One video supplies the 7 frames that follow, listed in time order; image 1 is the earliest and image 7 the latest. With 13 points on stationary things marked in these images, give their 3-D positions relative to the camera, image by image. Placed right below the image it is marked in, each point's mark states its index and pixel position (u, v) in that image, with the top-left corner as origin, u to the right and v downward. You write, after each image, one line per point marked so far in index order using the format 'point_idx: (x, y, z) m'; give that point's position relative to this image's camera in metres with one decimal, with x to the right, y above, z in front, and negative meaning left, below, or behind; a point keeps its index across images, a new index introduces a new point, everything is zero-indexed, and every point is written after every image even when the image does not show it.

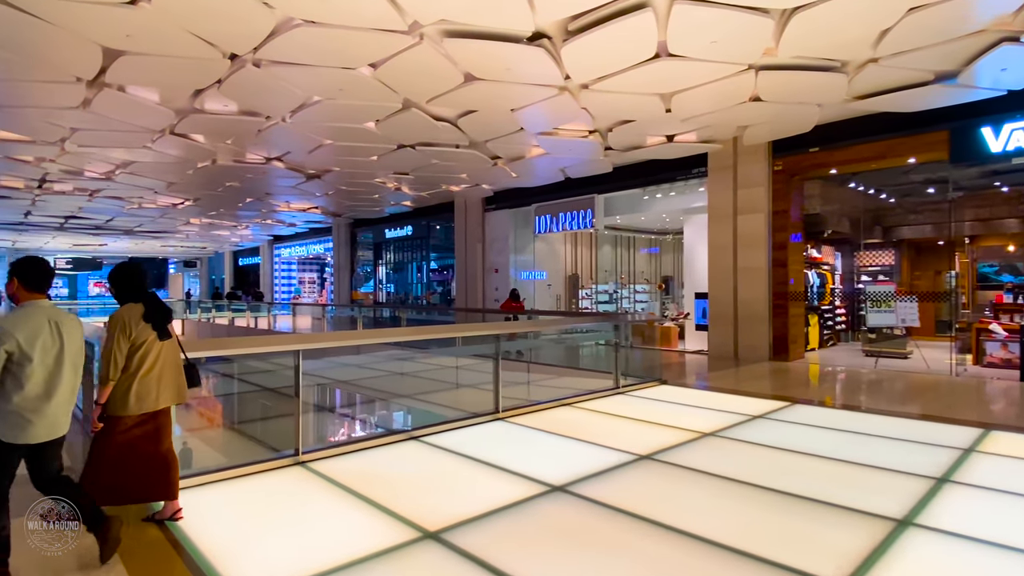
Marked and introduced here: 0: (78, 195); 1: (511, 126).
0: (-9.2, +2.0, +12.1) m
1: (0.0, +2.2, +7.6) m
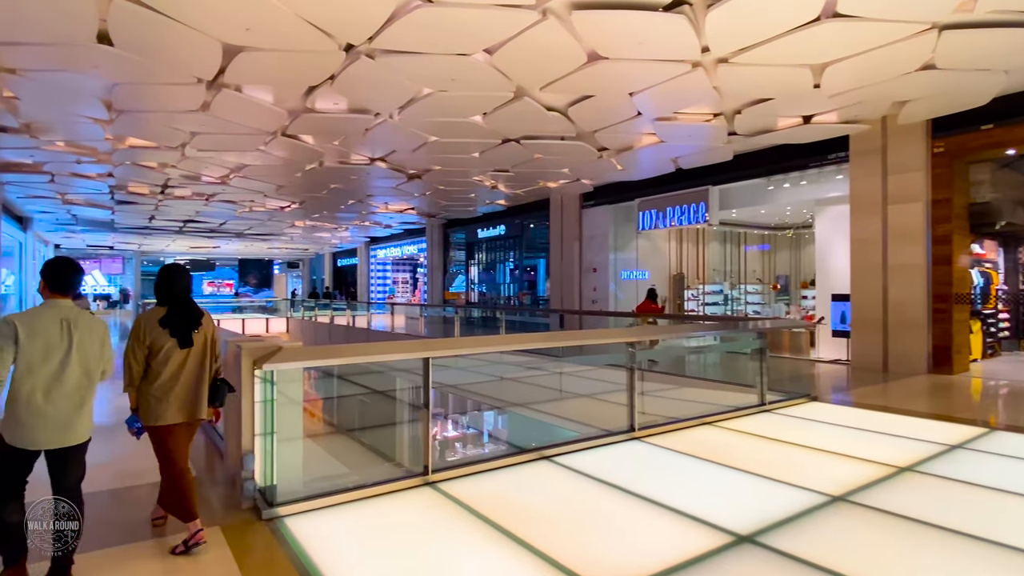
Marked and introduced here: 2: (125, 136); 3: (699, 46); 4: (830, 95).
0: (-7.0, +2.0, +12.7) m
1: (+1.4, +2.1, +7.0) m
2: (-5.2, +2.1, +7.8) m
3: (+1.7, +2.2, +5.1) m
4: (+3.6, +2.2, +6.5) m
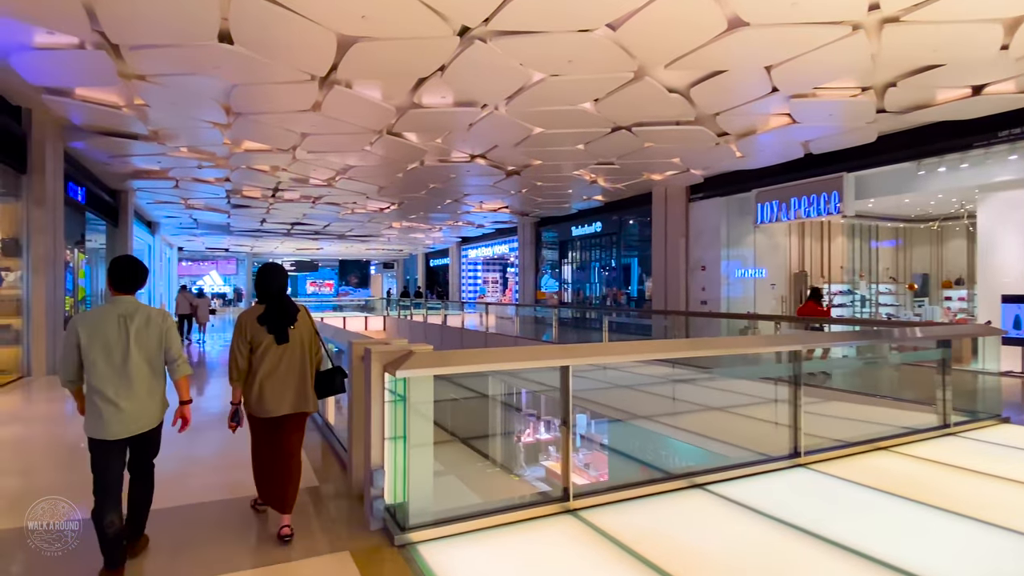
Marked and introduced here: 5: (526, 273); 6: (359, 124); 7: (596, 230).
0: (-4.8, +2.0, +13.1) m
1: (+2.7, +2.2, +6.3) m
2: (-3.8, +2.1, +8.0) m
3: (+2.7, +2.2, +4.3) m
4: (+4.8, +2.2, +5.4) m
5: (+0.5, +0.5, +17.7) m
6: (-1.9, +2.0, +7.0) m
7: (+2.3, +1.5, +14.7) m
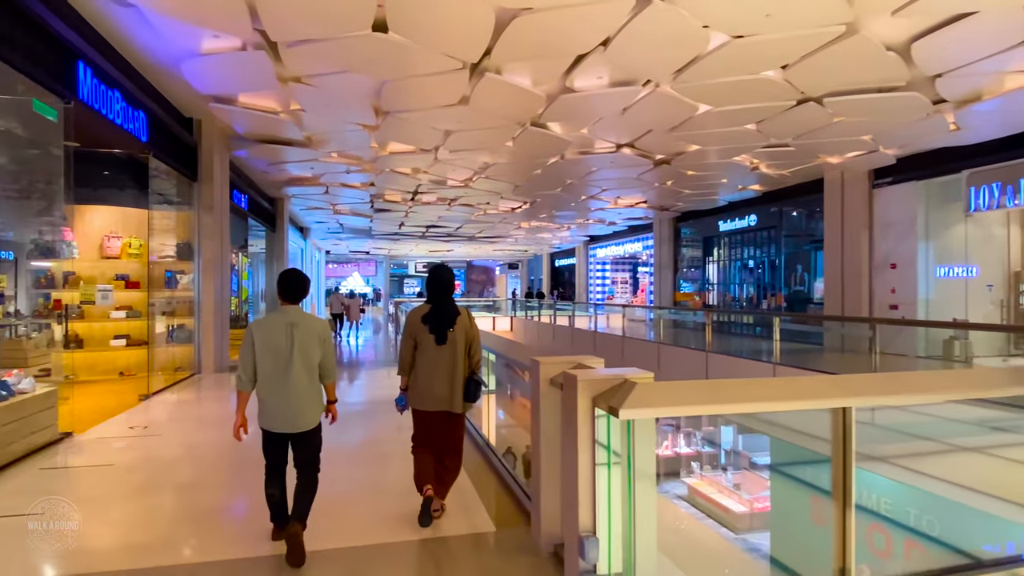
0: (-1.7, +1.9, +13.1) m
1: (+4.3, +2.1, +4.9) m
2: (-1.7, +2.0, +7.9) m
3: (+3.8, +2.1, +3.0) m
4: (+6.1, +2.2, +3.7) m
5: (+4.4, +0.5, +16.5) m
6: (-0.1, +2.0, +6.5) m
7: (+5.5, +1.5, +13.2) m
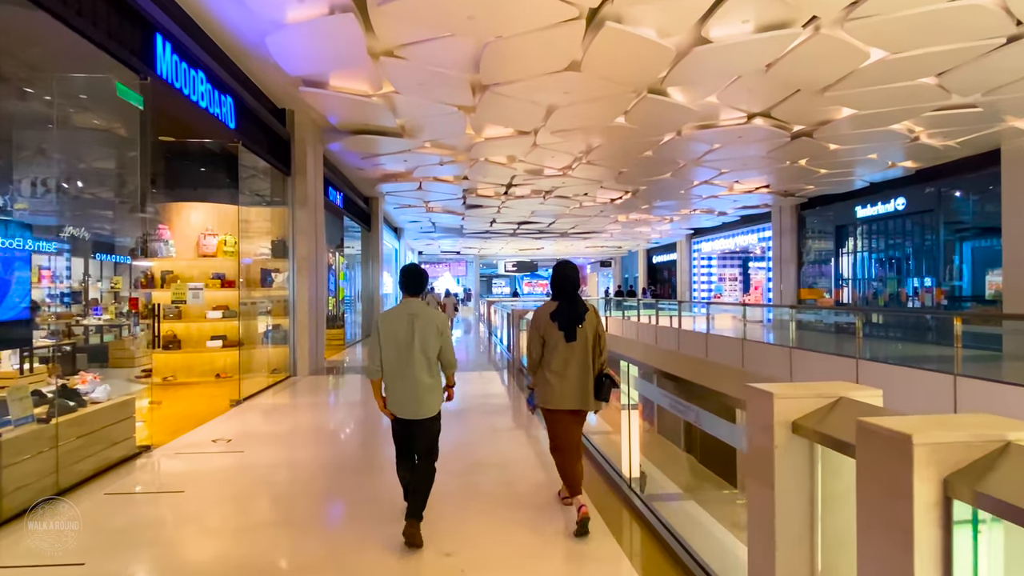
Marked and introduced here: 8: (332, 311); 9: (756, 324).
0: (+0.5, +2.0, +12.4) m
1: (+5.1, +2.2, +3.3) m
2: (-0.3, +2.1, +7.3) m
3: (+4.4, +2.2, +1.5) m
4: (+6.8, +2.3, +1.8) m
5: (+7.1, +0.6, +14.8) m
6: (+1.1, +2.0, +5.6) m
7: (+7.6, +1.6, +11.4) m
8: (-3.3, -0.4, +10.4) m
9: (+4.5, -0.7, +10.8) m
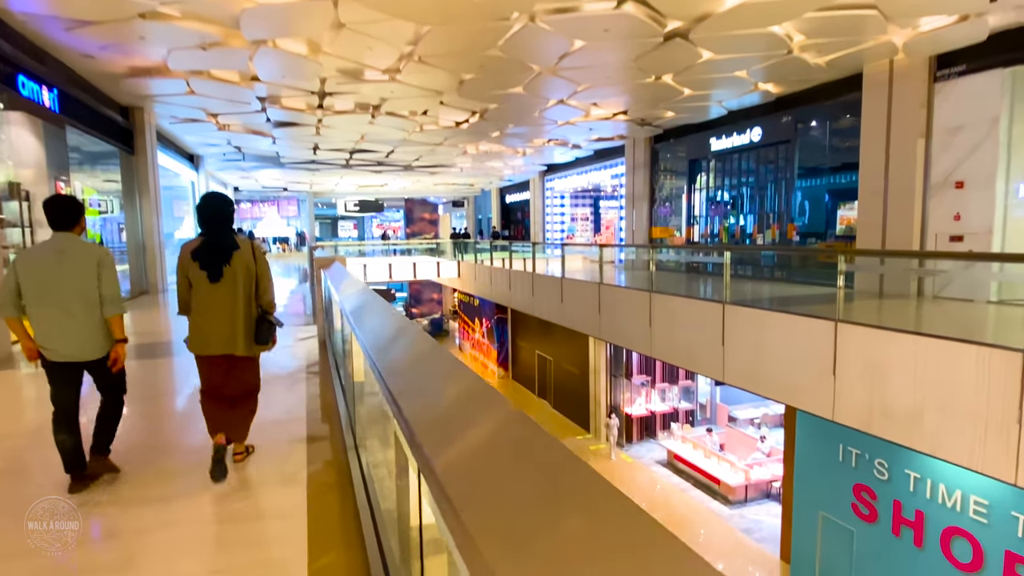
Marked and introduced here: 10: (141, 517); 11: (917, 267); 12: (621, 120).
0: (-2.7, +3.0, +10.0) m
1: (+4.0, +2.6, +2.4) m
2: (-2.2, +2.6, +4.9) m
3: (+3.8, +2.4, +0.5) m
4: (+6.1, +2.5, +1.4) m
5: (+3.1, +2.1, +14.1) m
6: (-0.4, +2.4, +3.6) m
7: (+4.5, +2.8, +10.8) m
8: (-5.8, +0.3, +7.5) m
9: (+1.7, +0.4, +9.8) m
10: (-1.6, -1.0, +2.4) m
11: (+3.6, +0.2, +5.1) m
12: (+2.2, +3.3, +11.4) m
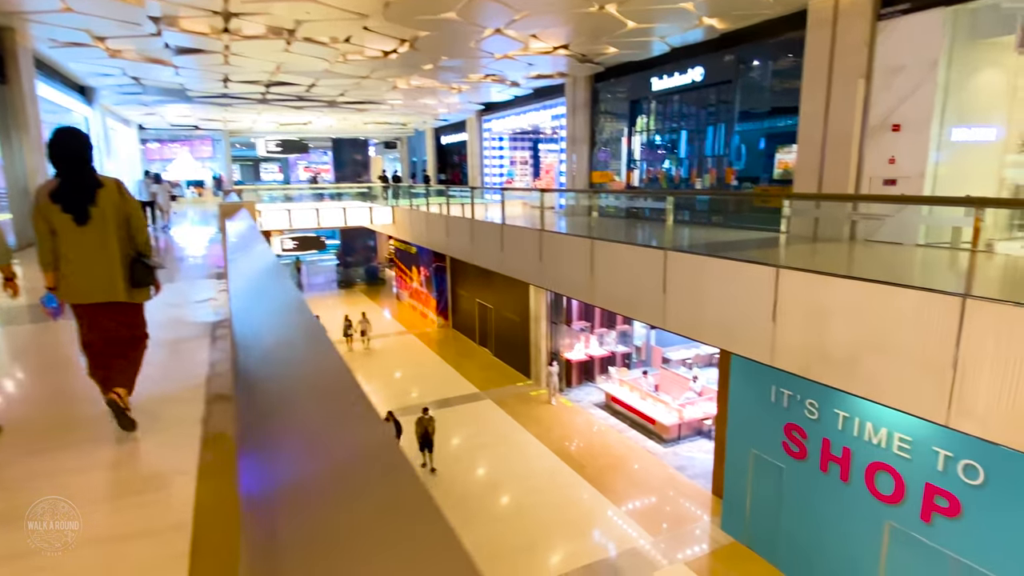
0: (-3.7, +3.9, +9.0) m
1: (+3.8, +2.8, +2.2) m
2: (-2.7, +3.0, +4.0) m
3: (+3.7, +2.4, +0.3) m
4: (+5.9, +2.7, +1.4) m
5: (+1.6, +3.4, +13.7) m
6: (-0.8, +2.7, +3.0) m
7: (+3.3, +3.8, +10.6) m
8: (-6.6, +0.9, +6.4) m
9: (+0.6, +1.3, +9.4) m
10: (-1.8, -0.8, +2.0) m
11: (+3.0, +0.7, +5.0) m
12: (+0.9, +4.4, +10.8) m
